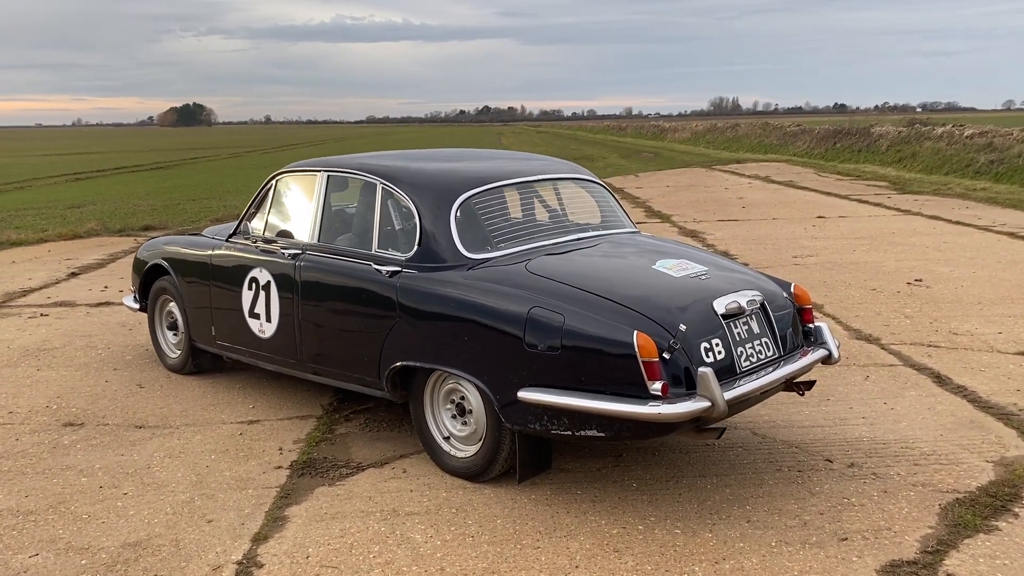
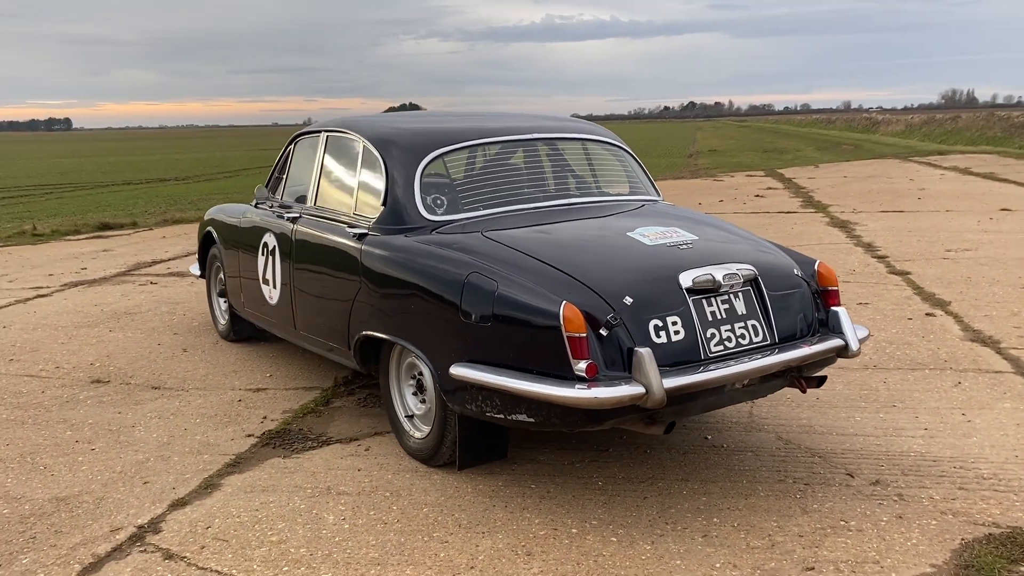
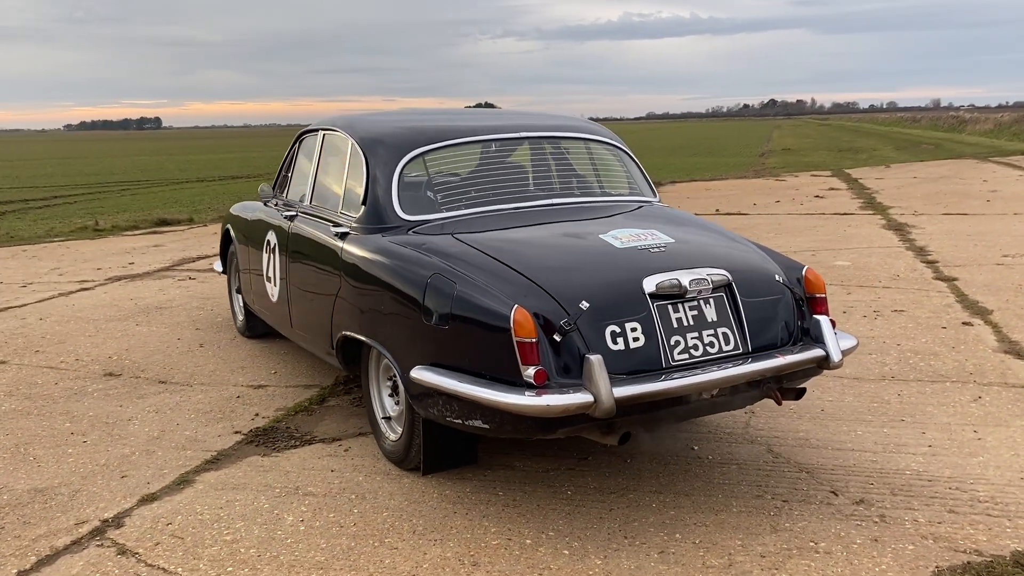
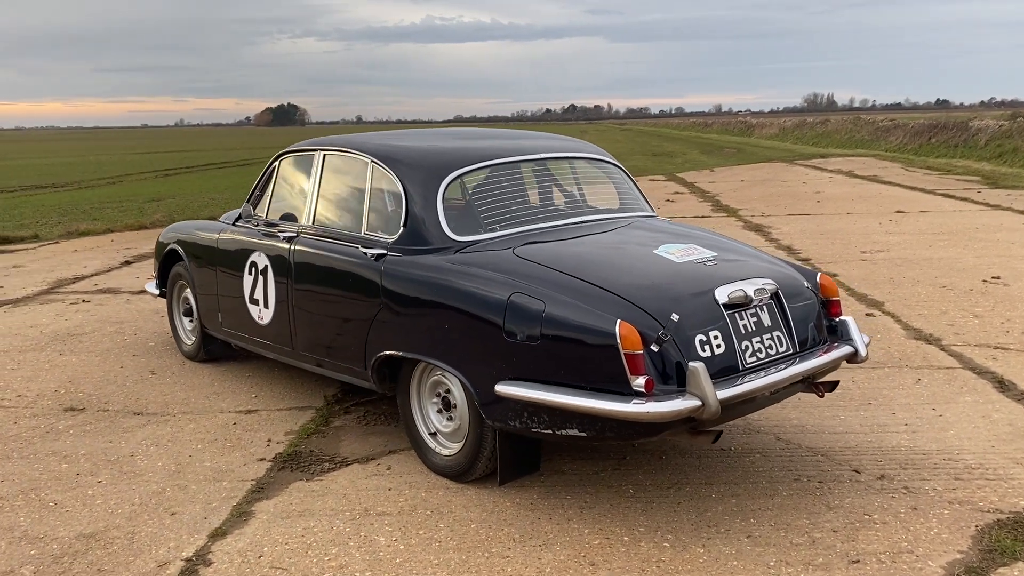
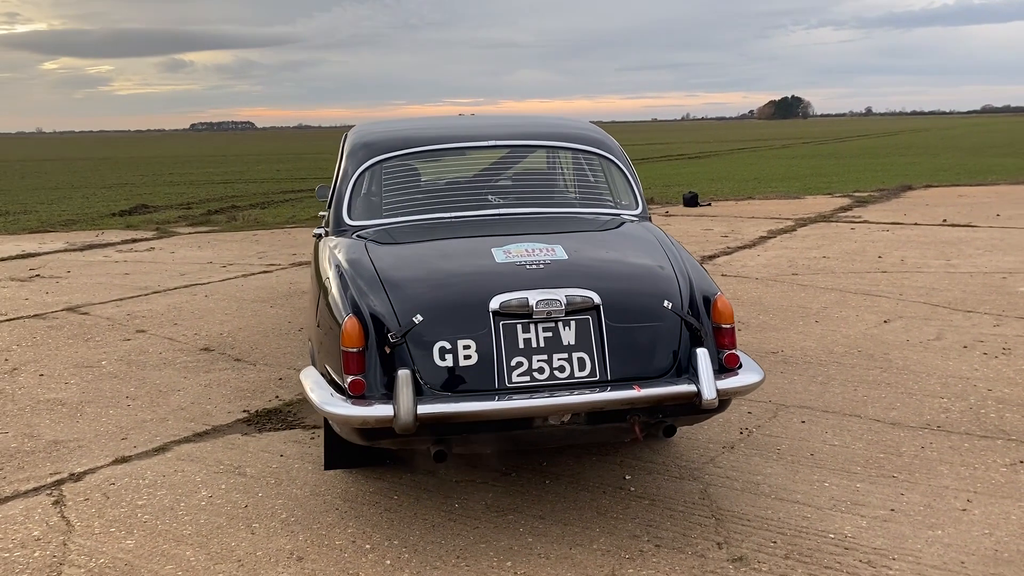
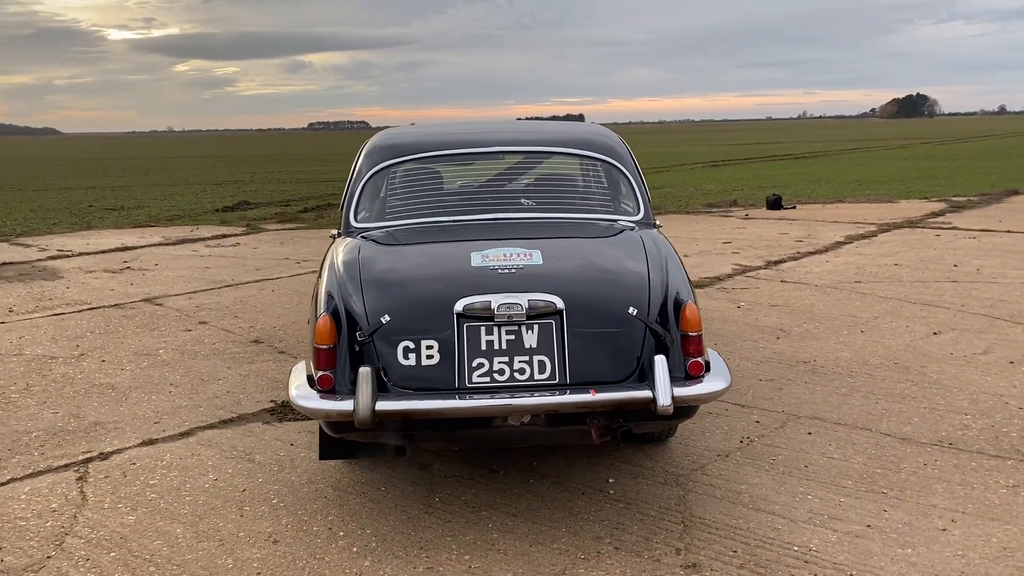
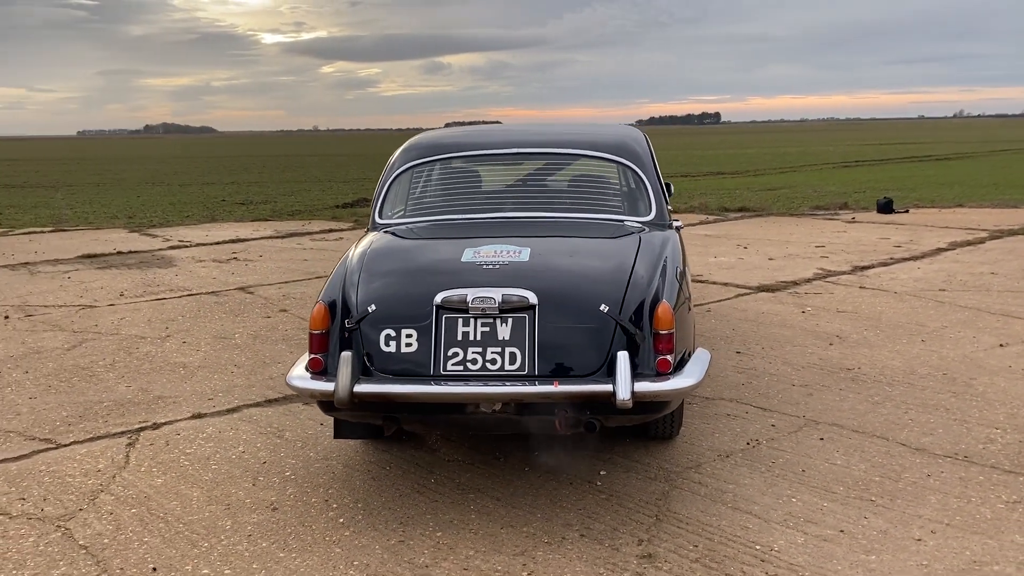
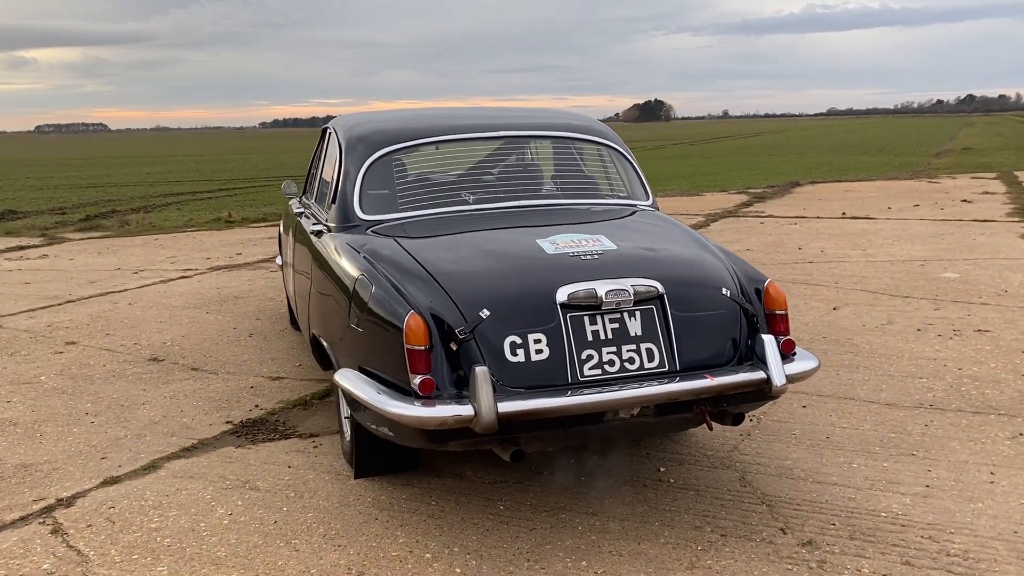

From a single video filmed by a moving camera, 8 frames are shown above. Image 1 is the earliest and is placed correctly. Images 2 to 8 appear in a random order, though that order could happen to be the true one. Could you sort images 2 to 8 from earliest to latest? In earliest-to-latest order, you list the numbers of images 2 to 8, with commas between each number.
4, 2, 3, 8, 5, 6, 7
